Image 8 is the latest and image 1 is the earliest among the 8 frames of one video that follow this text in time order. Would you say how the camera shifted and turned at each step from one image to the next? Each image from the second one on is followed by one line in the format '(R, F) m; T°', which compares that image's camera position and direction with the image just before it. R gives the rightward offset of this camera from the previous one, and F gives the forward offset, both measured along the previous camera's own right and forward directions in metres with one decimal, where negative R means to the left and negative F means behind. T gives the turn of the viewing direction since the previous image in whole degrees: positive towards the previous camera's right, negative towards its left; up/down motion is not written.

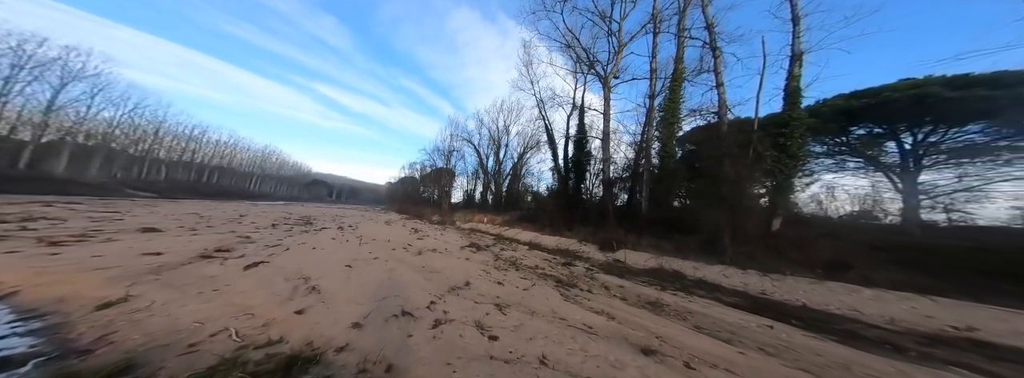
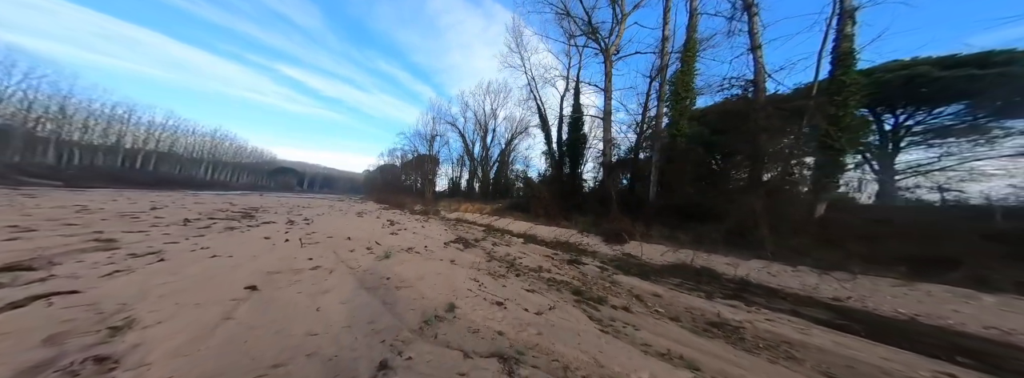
(-0.4, +2.6) m; +4°
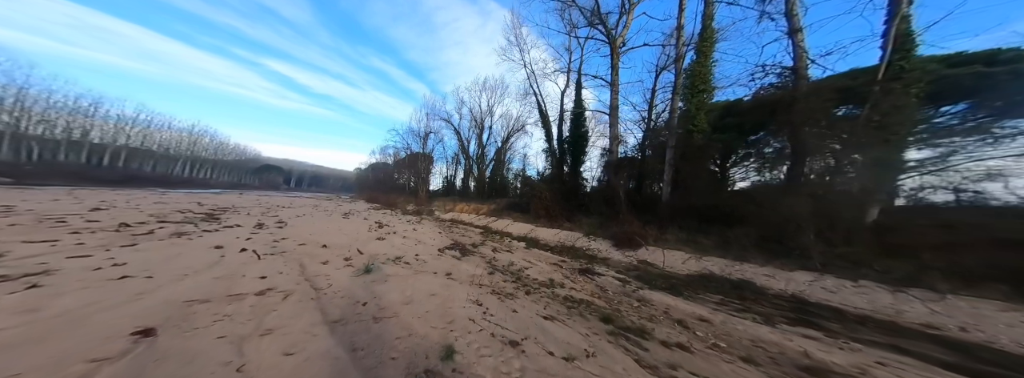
(-0.4, +1.5) m; +1°
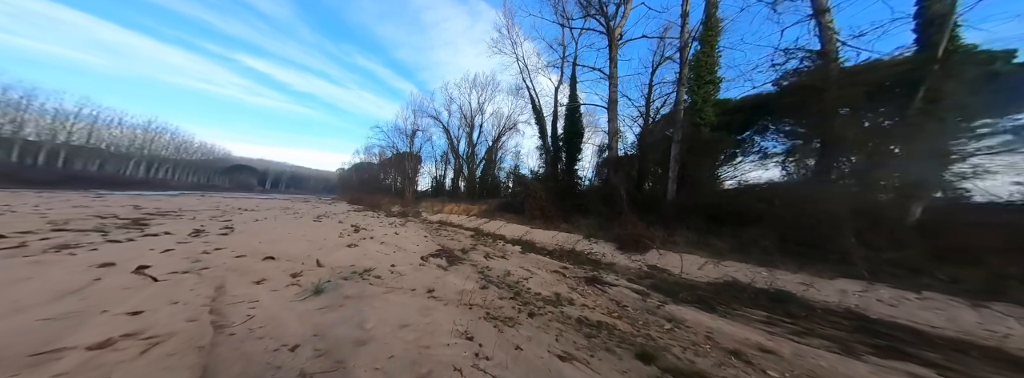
(-0.2, +1.5) m; +2°
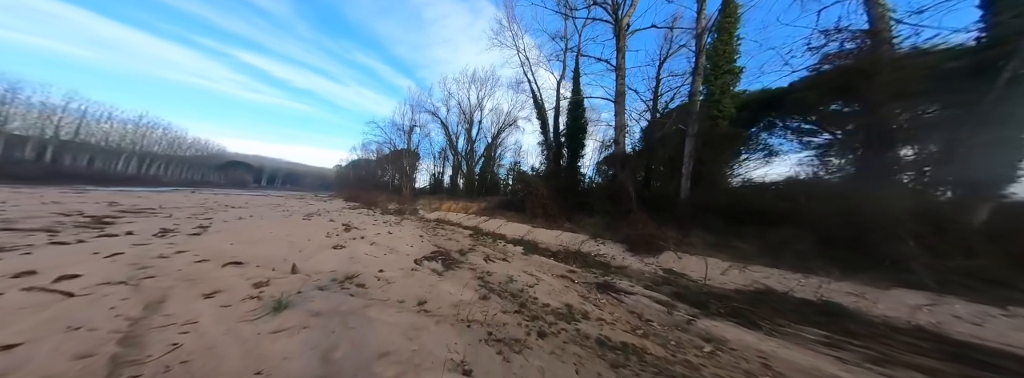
(-0.1, +0.9) m; 0°
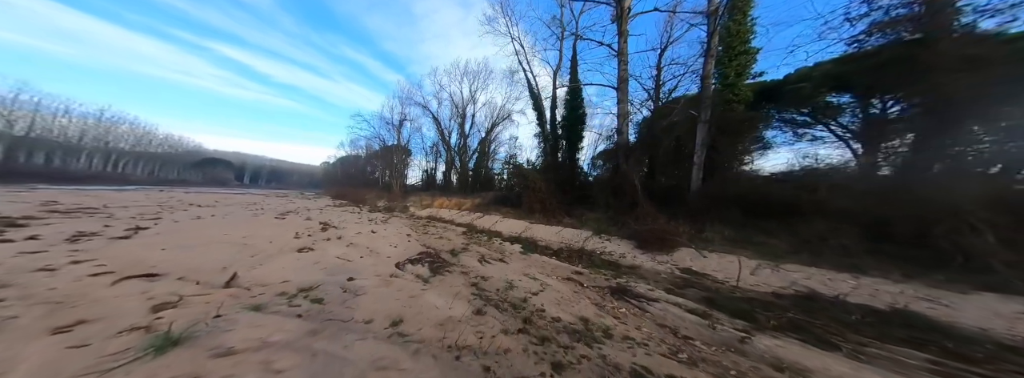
(-0.1, +1.3) m; +1°
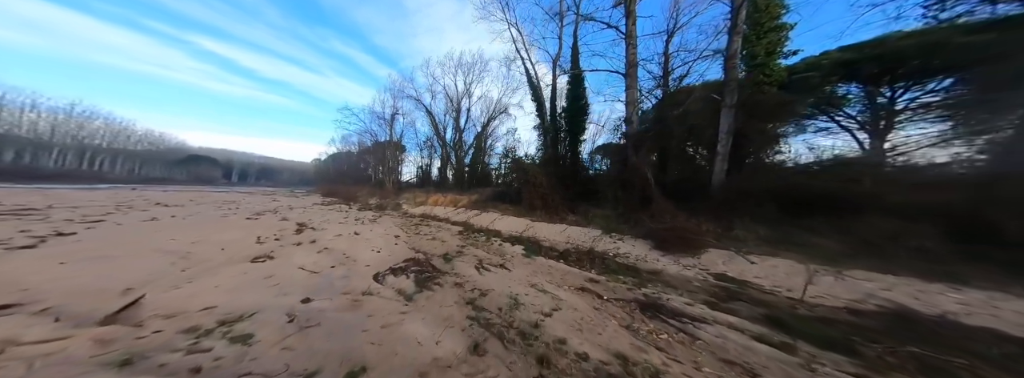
(-0.2, +1.4) m; +1°
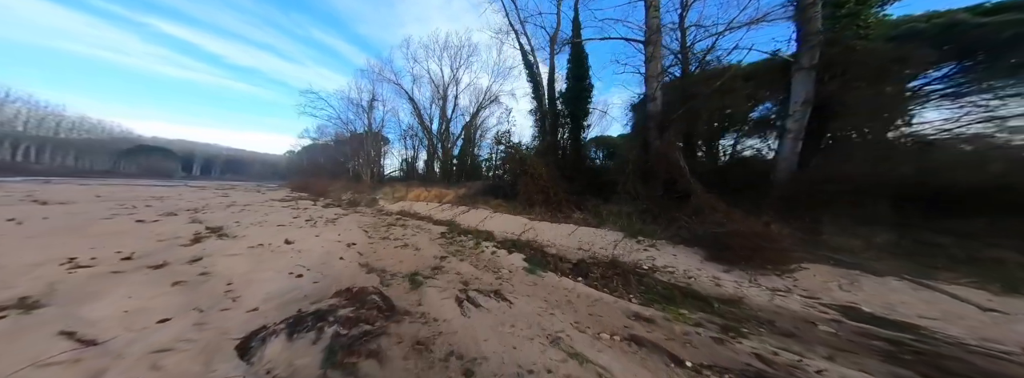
(-0.3, +3.0) m; +2°
